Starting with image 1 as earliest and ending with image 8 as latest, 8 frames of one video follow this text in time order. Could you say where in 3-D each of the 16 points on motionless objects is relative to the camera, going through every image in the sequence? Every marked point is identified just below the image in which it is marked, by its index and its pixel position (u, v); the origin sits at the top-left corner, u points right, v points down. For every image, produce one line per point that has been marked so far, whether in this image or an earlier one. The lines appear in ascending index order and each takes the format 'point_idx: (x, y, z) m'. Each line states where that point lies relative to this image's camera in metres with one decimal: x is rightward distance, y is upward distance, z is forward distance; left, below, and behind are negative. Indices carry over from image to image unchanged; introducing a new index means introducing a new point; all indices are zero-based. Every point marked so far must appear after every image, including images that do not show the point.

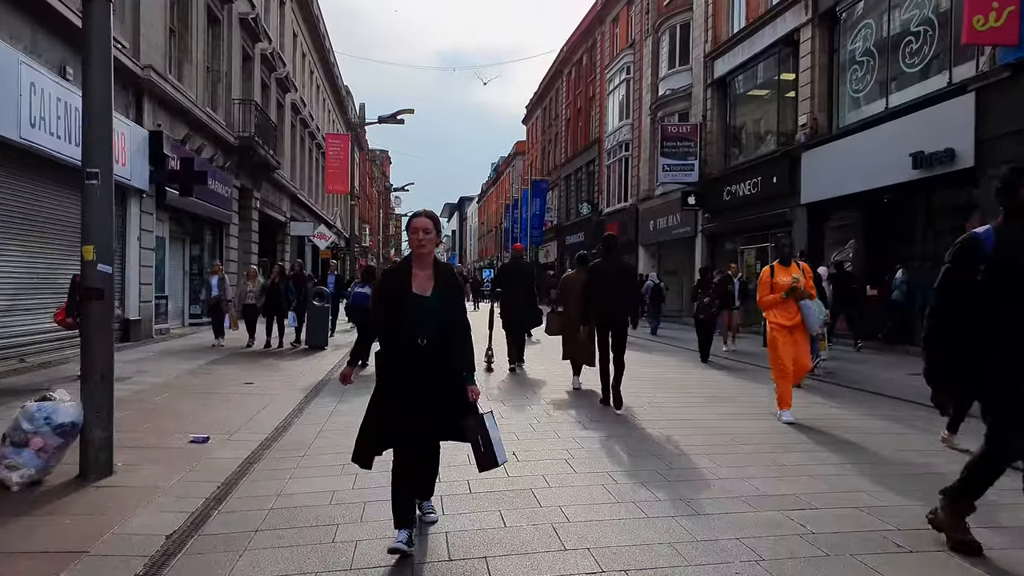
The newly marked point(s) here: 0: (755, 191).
0: (+6.3, +2.5, +19.6) m
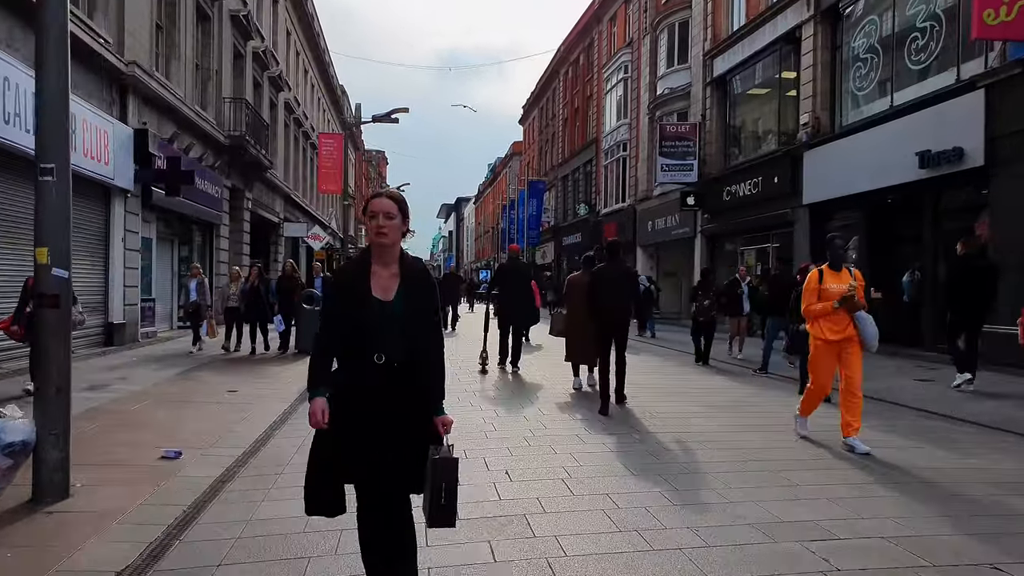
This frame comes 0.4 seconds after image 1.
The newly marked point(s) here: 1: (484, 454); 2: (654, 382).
0: (+6.2, +2.5, +19.3) m
1: (-0.2, -1.2, +5.6) m
2: (+2.0, -1.3, +10.8) m
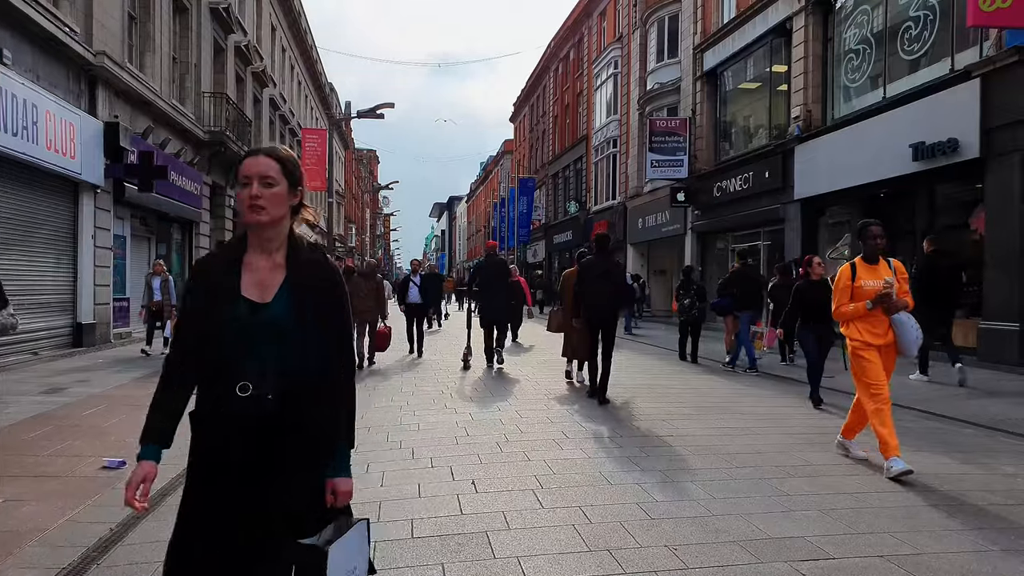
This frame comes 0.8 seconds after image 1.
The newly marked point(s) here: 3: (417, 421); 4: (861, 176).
0: (+5.8, +2.5, +18.9) m
1: (-0.4, -1.2, +5.2) m
2: (+1.8, -1.3, +10.4) m
3: (-0.9, -1.2, +6.9) m
4: (+6.5, +2.1, +14.1) m
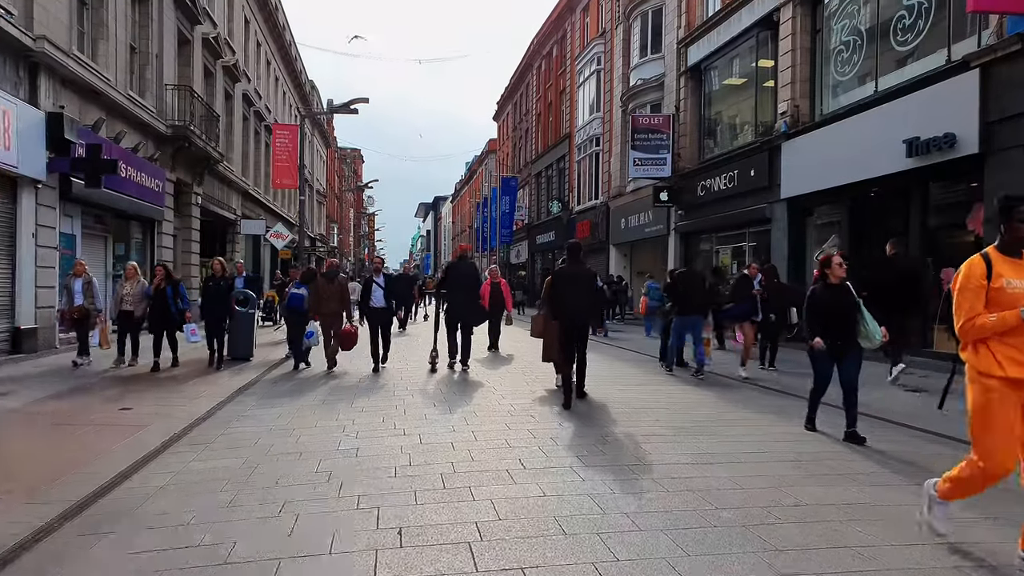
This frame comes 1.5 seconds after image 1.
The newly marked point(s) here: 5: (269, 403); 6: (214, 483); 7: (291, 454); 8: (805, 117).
0: (+5.2, +2.5, +18.2) m
1: (-0.8, -1.2, +4.4) m
2: (+1.3, -1.3, +9.7) m
3: (-1.2, -1.2, +6.1) m
4: (+6.0, +2.0, +13.4) m
5: (-2.8, -1.3, +8.6) m
6: (-2.0, -1.3, +5.1) m
7: (-1.7, -1.3, +5.8) m
8: (+6.0, +3.5, +15.6) m
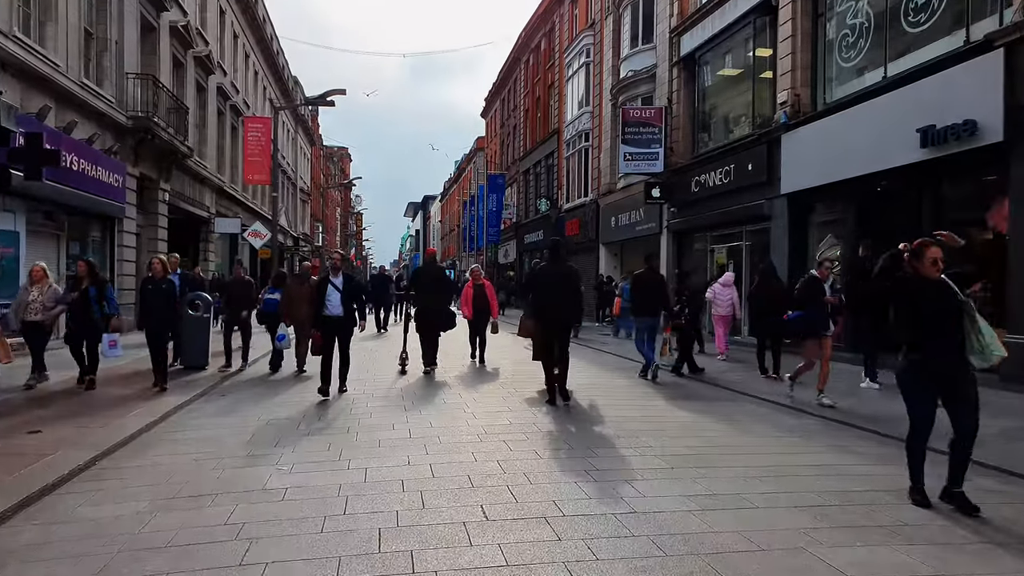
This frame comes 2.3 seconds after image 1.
0: (+4.9, +2.4, +17.2) m
1: (-1.0, -1.3, +3.4) m
2: (+1.1, -1.3, +8.6) m
3: (-1.5, -1.3, +5.0) m
4: (+5.7, +2.0, +12.5) m
5: (-3.0, -1.3, +7.6) m
6: (-2.2, -1.3, +4.0) m
7: (-1.9, -1.3, +4.7) m
8: (+5.7, +3.5, +14.6) m
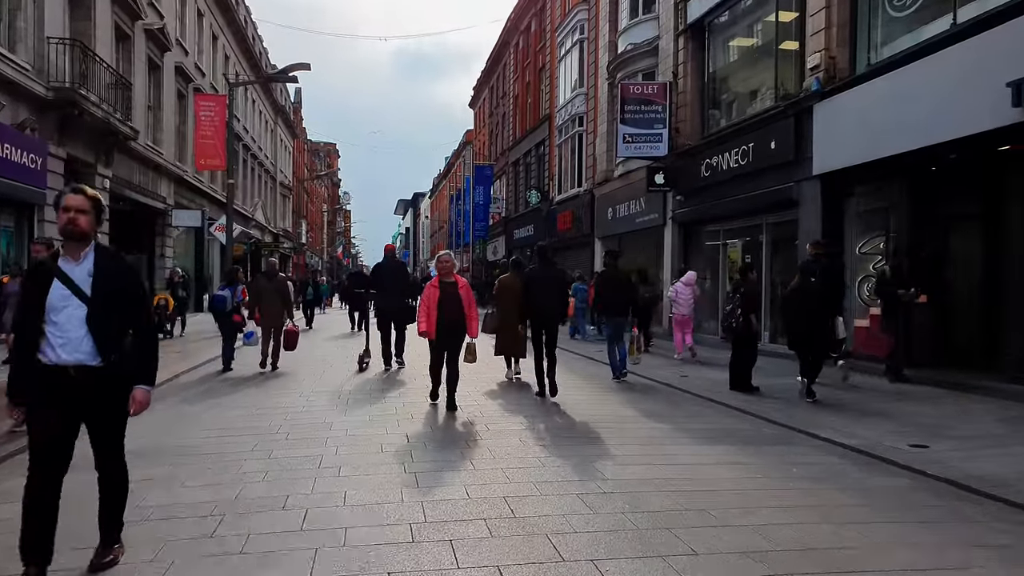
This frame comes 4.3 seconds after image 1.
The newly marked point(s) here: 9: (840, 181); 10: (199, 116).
0: (+4.5, +2.5, +14.9) m
1: (-1.2, -1.3, +1.0) m
2: (+0.8, -1.3, +6.3) m
3: (-1.7, -1.3, +2.6) m
4: (+5.4, +2.0, +10.1) m
5: (-3.3, -1.3, +5.1) m
6: (-2.4, -1.3, +1.6) m
7: (-2.1, -1.3, +2.3) m
8: (+5.4, +3.5, +12.3) m
9: (+5.3, +1.7, +12.3) m
10: (-7.9, +4.4, +19.3) m
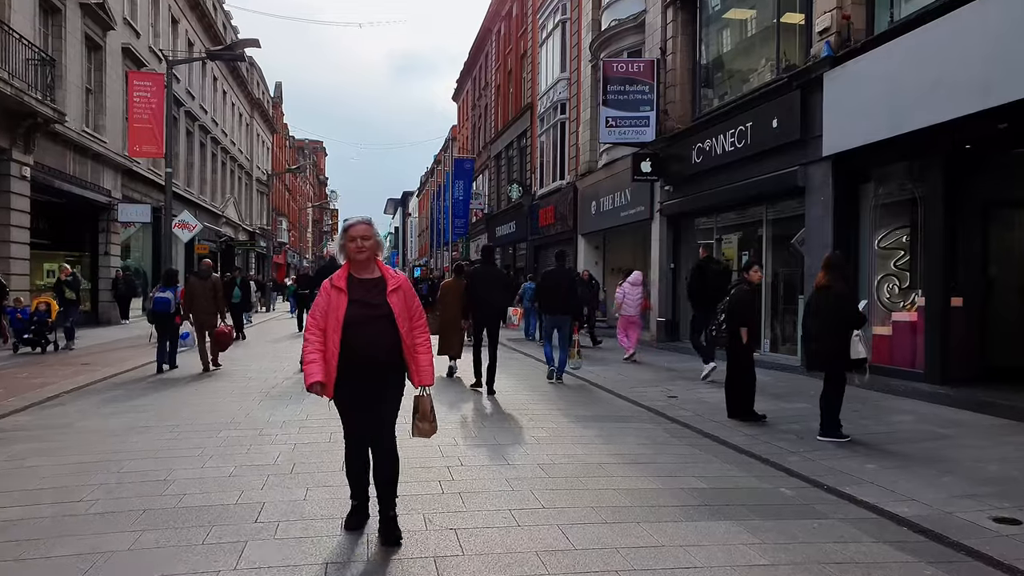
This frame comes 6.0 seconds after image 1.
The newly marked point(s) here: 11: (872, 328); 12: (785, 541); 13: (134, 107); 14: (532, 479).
0: (+3.9, +2.4, +13.0) m
1: (-1.7, -1.3, -1.0) m
2: (+0.3, -1.4, +4.3) m
3: (-2.2, -1.3, +0.7) m
4: (+4.8, +2.0, +8.2) m
5: (-3.8, -1.4, +3.2) m
6: (-2.9, -1.4, -0.3) m
7: (-2.6, -1.3, +0.4) m
8: (+4.8, +3.5, +10.4) m
9: (+4.7, +1.7, +10.4) m
10: (-8.6, +4.4, +17.3) m
11: (+4.9, -0.6, +10.4) m
12: (+1.4, -1.3, +3.8) m
13: (-8.6, +4.1, +17.4) m
14: (+0.1, -1.4, +4.9) m
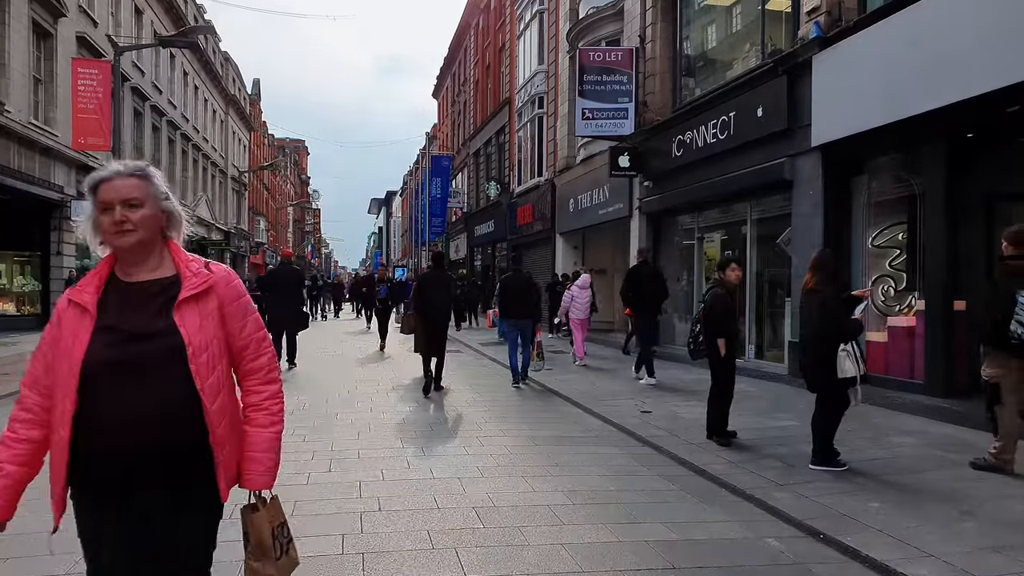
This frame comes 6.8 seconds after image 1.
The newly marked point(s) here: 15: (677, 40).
0: (+3.4, +2.4, +12.1) m
1: (-2.0, -1.3, -1.9) m
2: (-0.1, -1.4, +3.4) m
3: (-2.5, -1.3, -0.3) m
4: (+4.4, +2.0, +7.4) m
5: (-4.2, -1.4, +2.1) m
6: (-3.2, -1.4, -1.3) m
7: (-3.0, -1.3, -0.6) m
8: (+4.3, +3.5, +9.5) m
9: (+4.2, +1.7, +9.6) m
10: (-9.2, +4.3, +16.2) m
11: (+4.4, -0.6, +9.5) m
12: (+1.0, -1.3, +2.9) m
13: (-9.3, +4.1, +16.2) m
14: (-0.3, -1.4, +3.9) m
15: (+3.2, +4.9, +14.9) m
